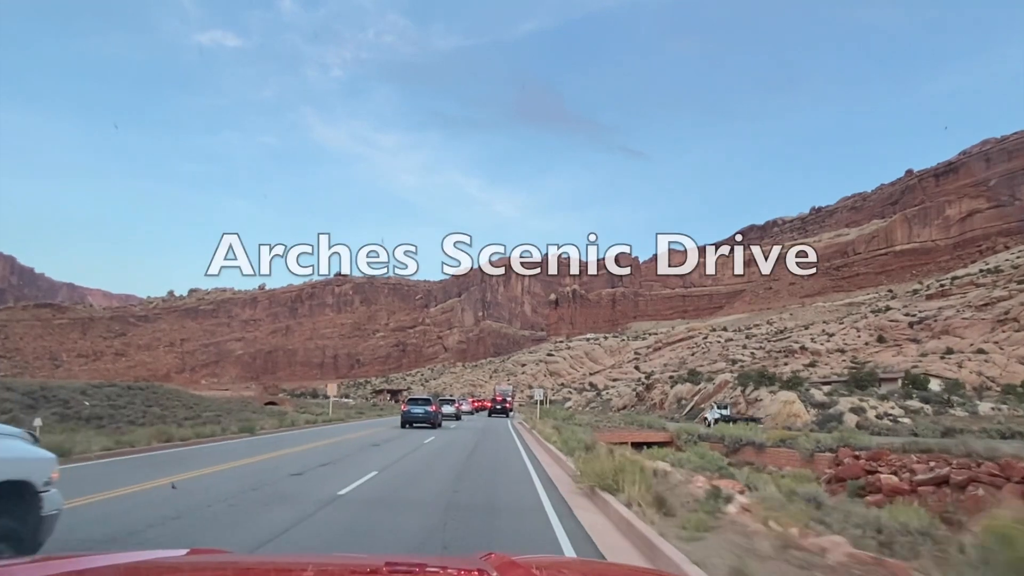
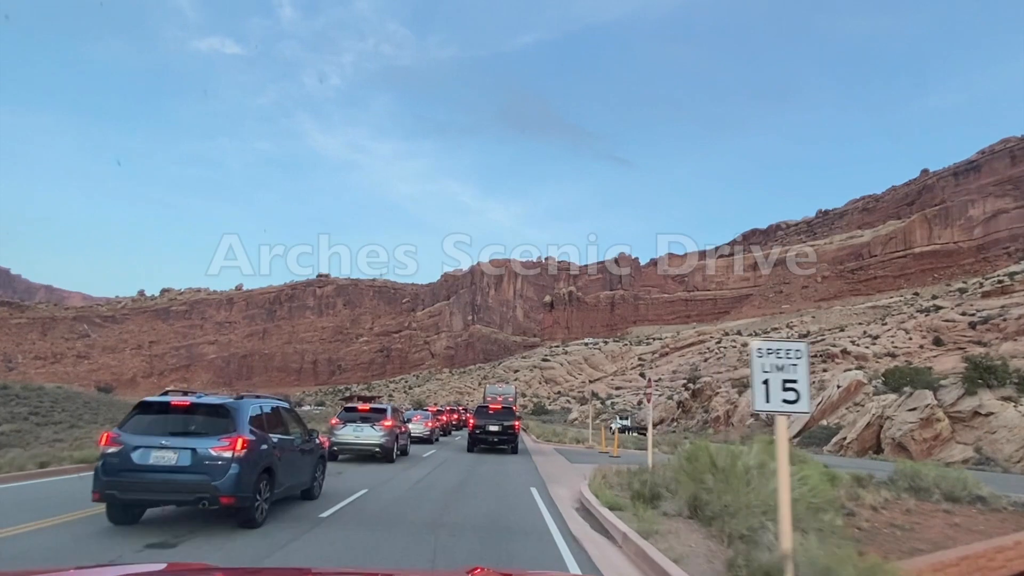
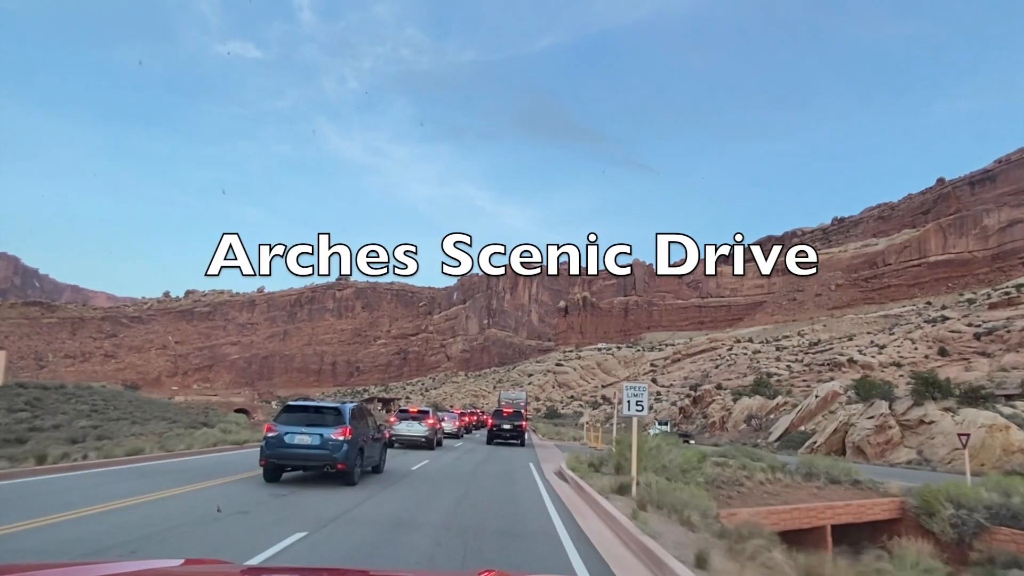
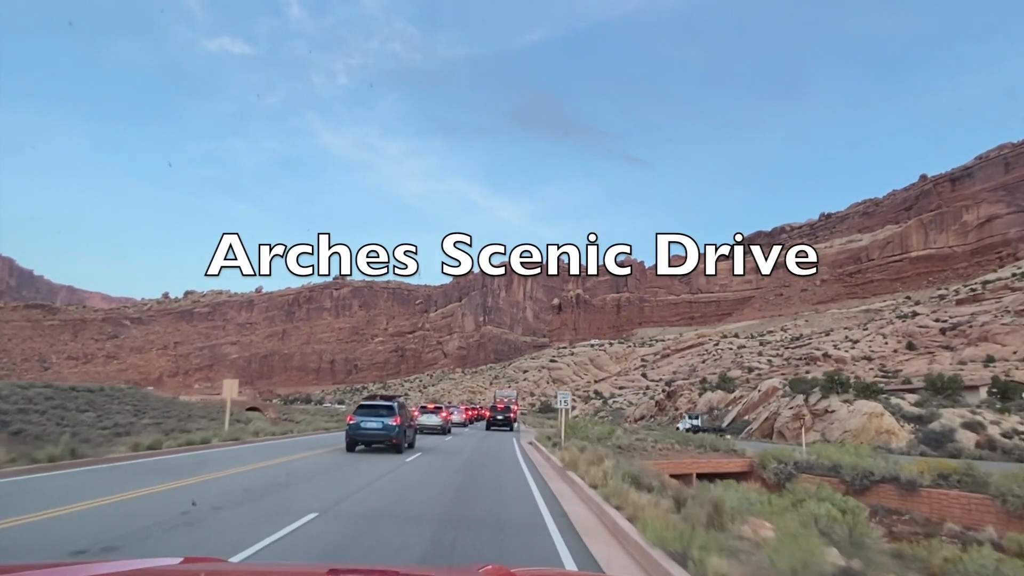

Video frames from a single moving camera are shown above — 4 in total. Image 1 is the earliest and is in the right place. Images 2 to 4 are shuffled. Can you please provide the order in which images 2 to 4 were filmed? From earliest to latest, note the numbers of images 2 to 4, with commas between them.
4, 3, 2
